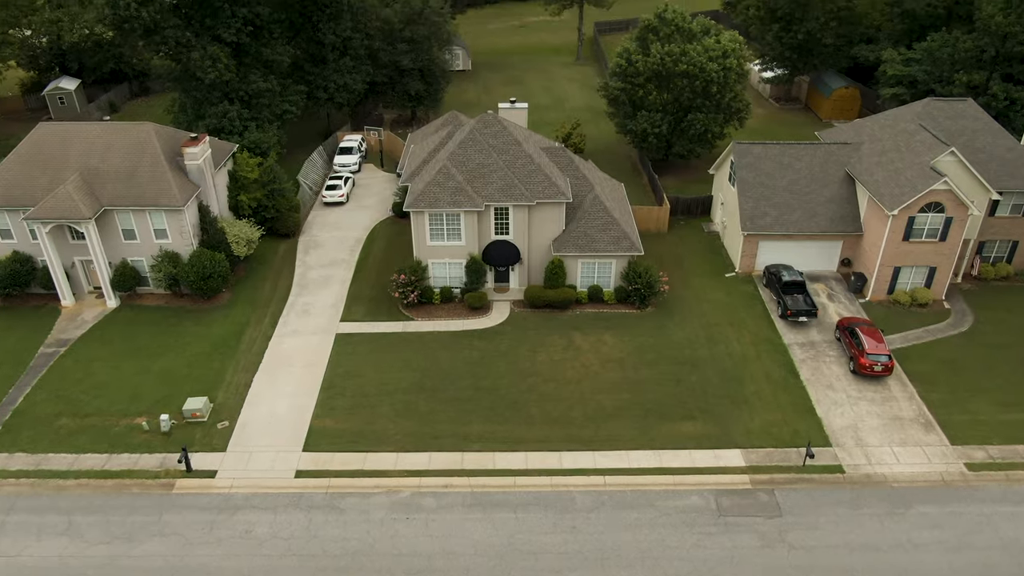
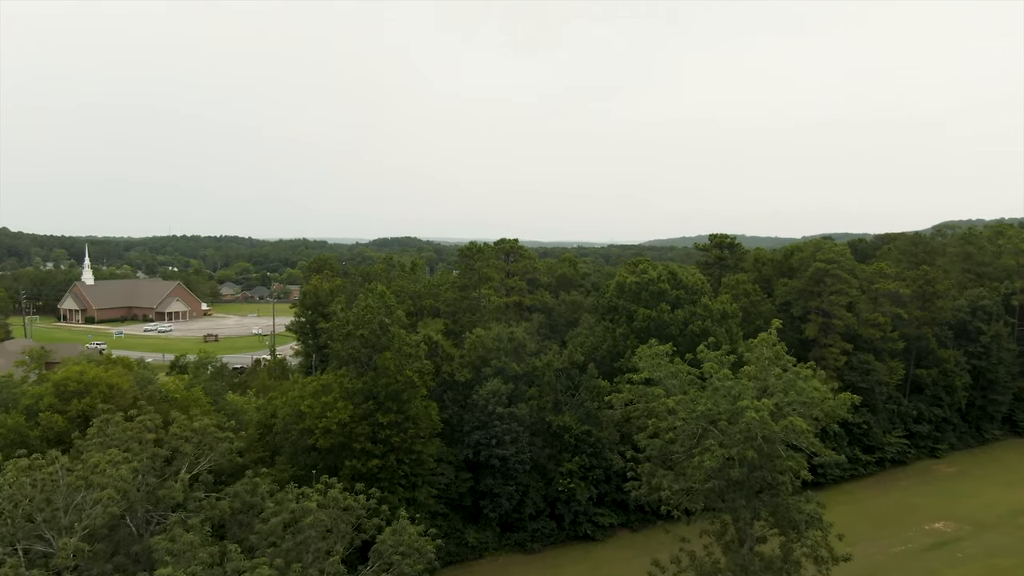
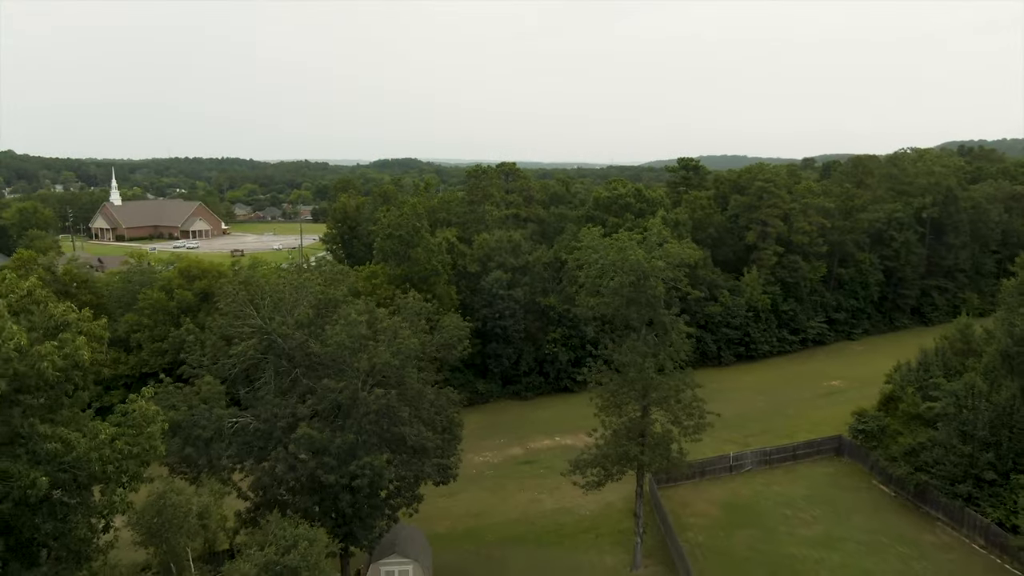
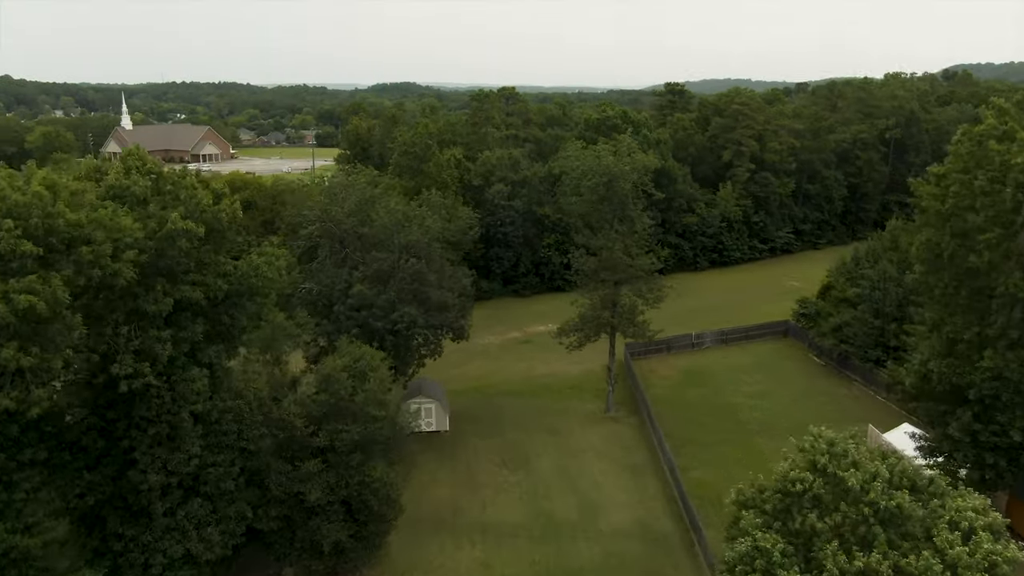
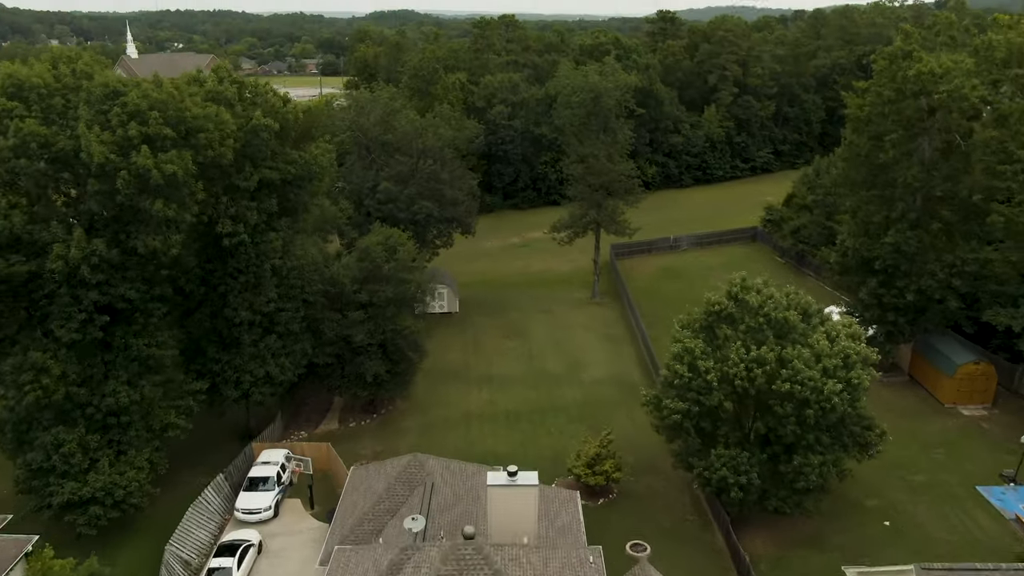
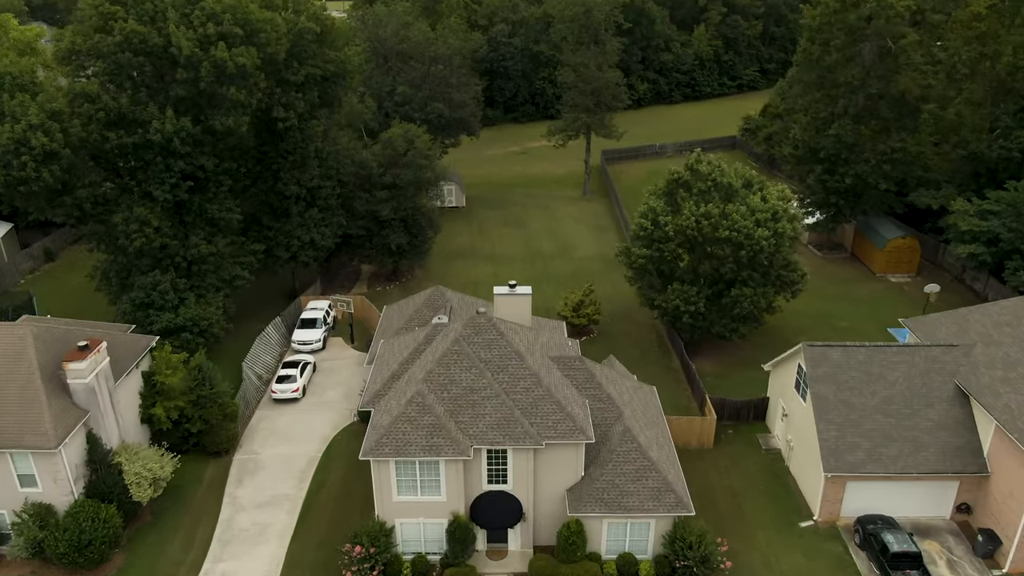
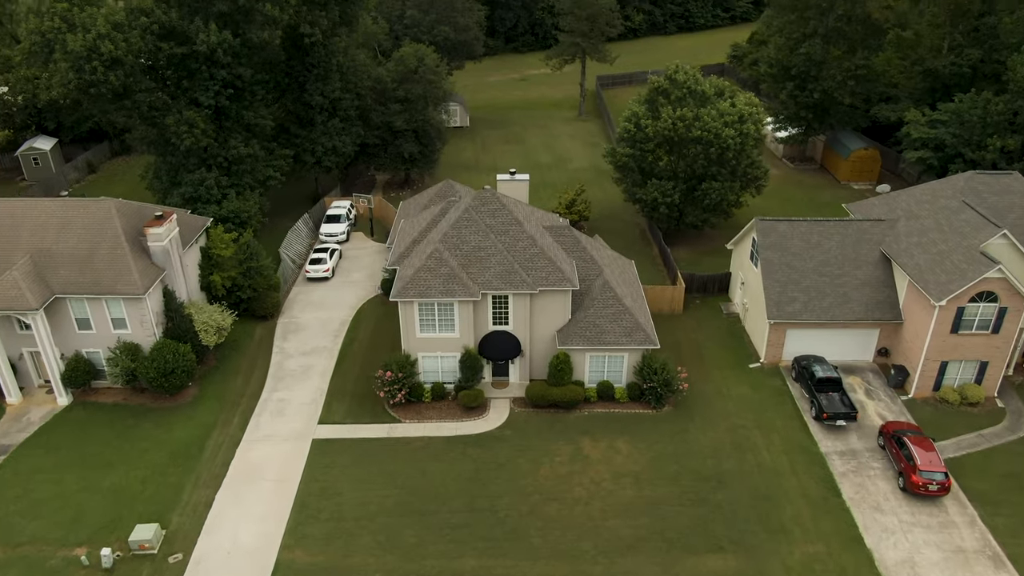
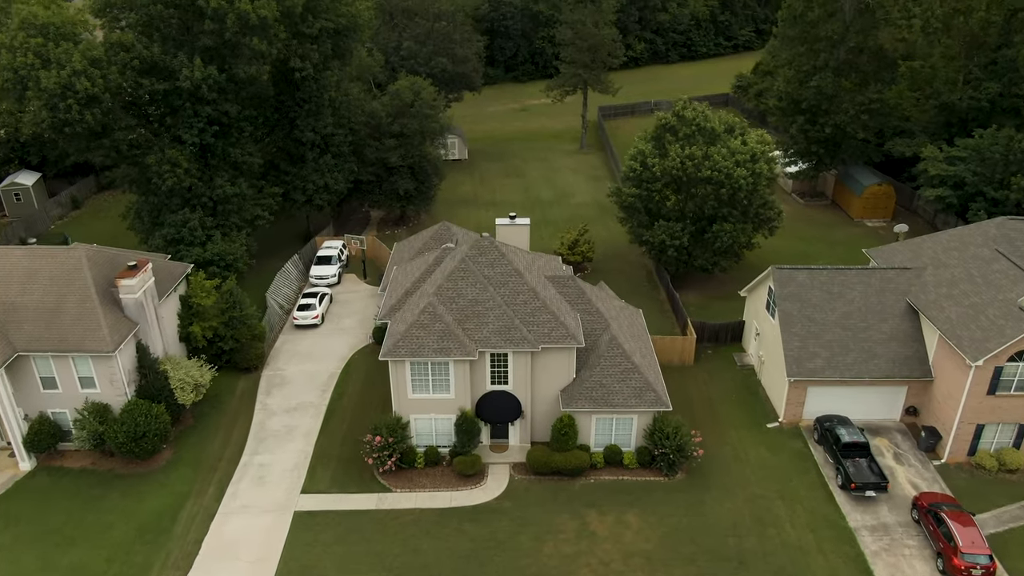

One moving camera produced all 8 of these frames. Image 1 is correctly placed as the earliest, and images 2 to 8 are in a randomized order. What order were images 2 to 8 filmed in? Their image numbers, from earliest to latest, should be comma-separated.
7, 8, 6, 5, 4, 3, 2
